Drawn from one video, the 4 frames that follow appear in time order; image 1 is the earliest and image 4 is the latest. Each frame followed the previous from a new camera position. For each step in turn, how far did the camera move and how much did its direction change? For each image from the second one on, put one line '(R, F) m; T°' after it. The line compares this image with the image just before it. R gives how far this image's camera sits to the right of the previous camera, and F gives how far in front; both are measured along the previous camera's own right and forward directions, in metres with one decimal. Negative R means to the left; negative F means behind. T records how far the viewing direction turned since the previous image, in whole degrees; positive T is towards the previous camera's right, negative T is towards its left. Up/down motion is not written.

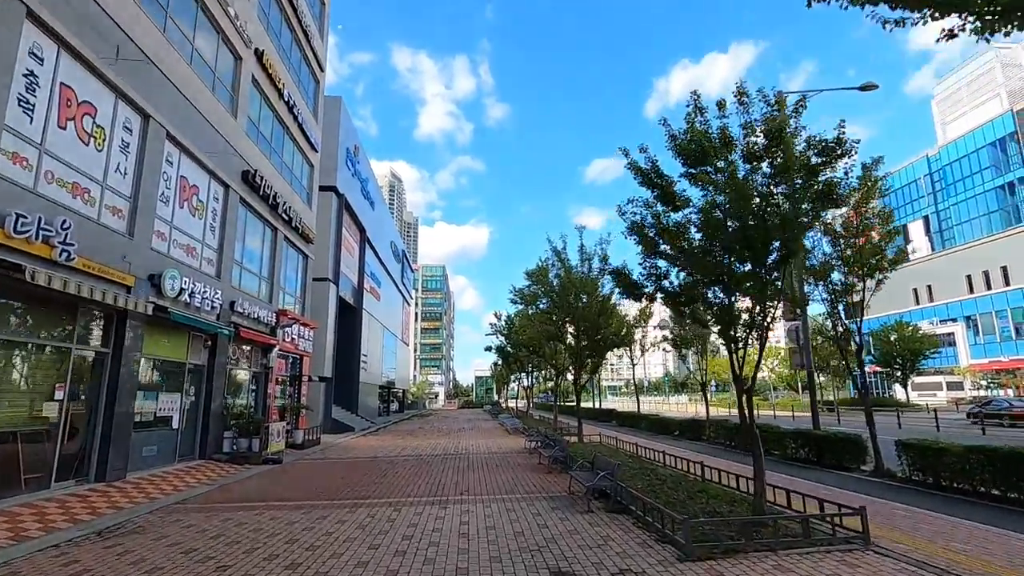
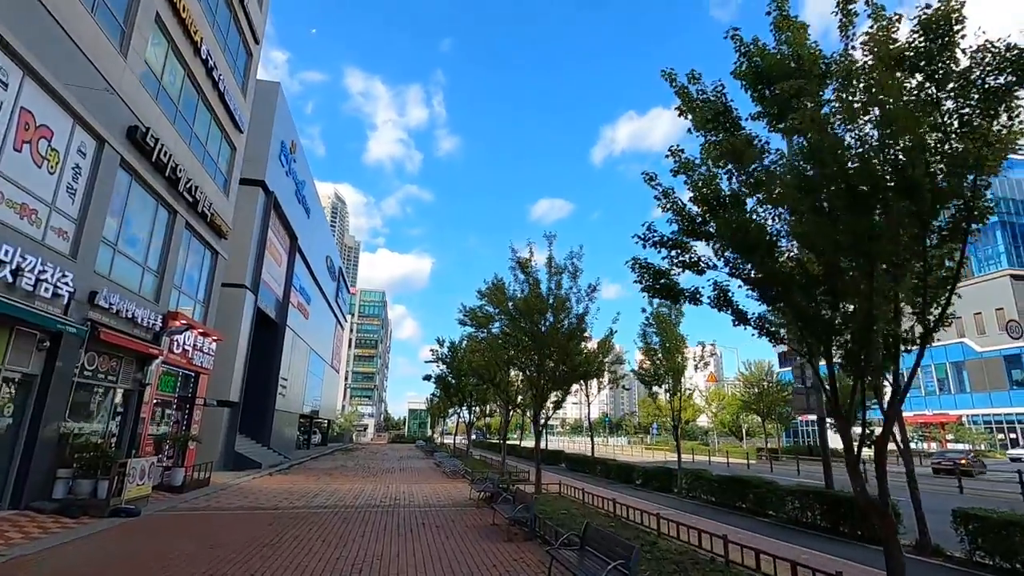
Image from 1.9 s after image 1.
(-0.4, +2.9) m; +6°
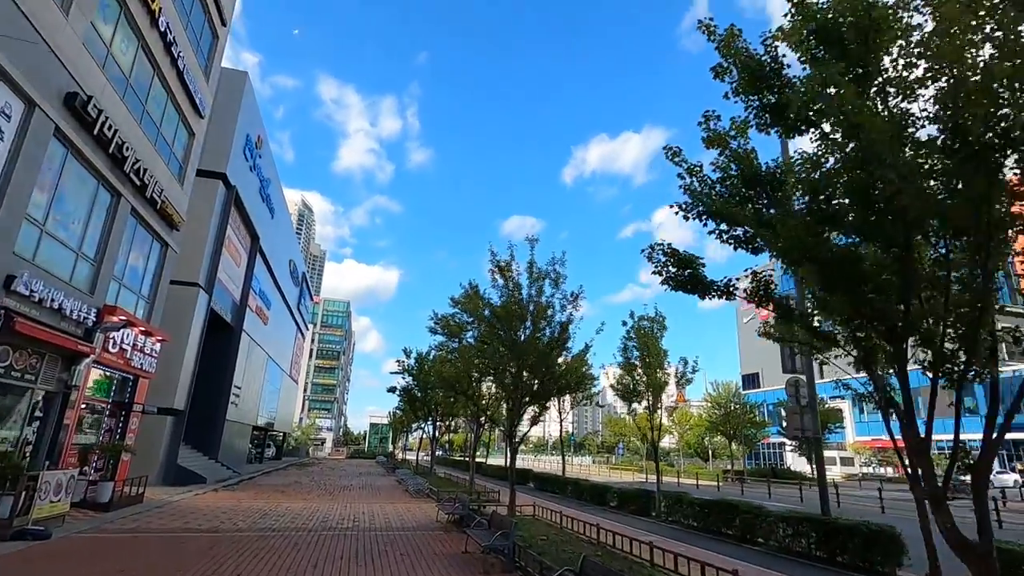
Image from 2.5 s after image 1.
(-0.3, +1.0) m; +3°
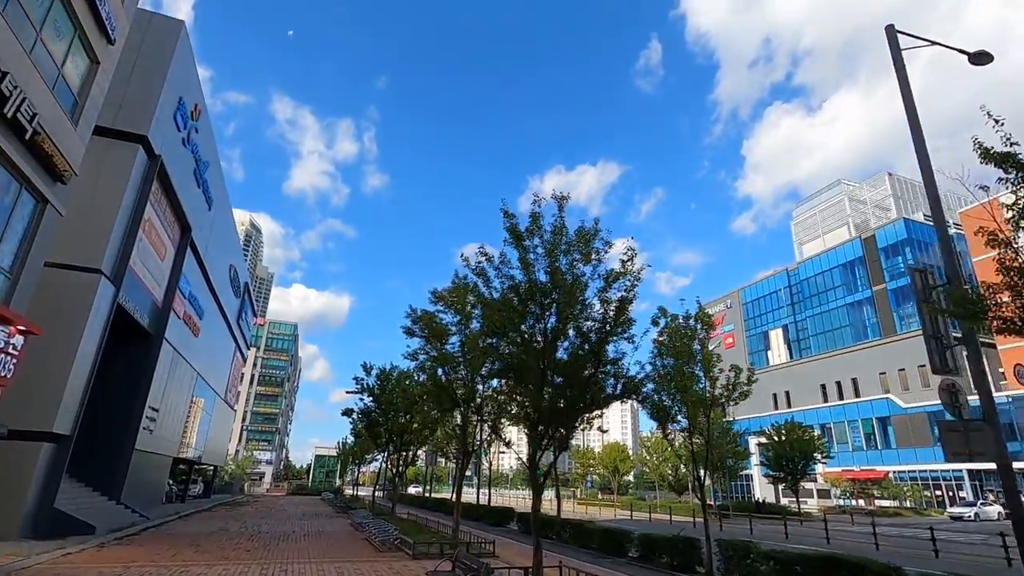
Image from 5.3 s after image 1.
(-1.3, +3.9) m; +5°
